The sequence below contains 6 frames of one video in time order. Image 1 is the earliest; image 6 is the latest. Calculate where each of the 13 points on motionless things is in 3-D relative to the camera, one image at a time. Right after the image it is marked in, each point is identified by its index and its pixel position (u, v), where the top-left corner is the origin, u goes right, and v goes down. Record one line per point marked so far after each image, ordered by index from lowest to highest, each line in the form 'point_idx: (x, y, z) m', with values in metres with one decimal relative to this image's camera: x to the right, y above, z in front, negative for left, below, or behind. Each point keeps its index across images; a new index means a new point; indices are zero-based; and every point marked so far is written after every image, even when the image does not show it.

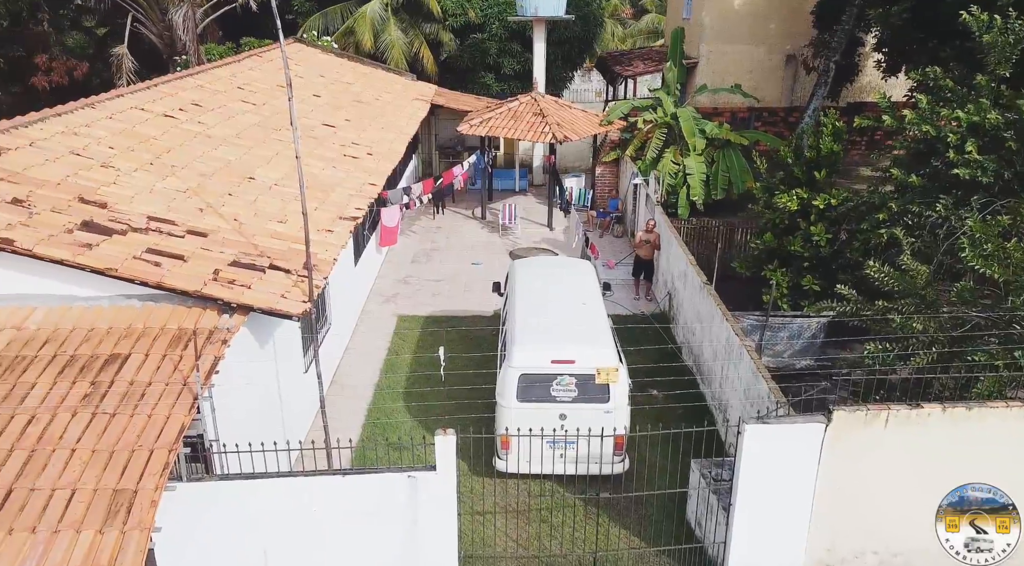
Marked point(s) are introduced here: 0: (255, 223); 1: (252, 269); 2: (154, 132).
0: (-3.2, +0.7, +10.0) m
1: (-2.8, +0.2, +8.7) m
2: (-5.4, +2.3, +12.2) m
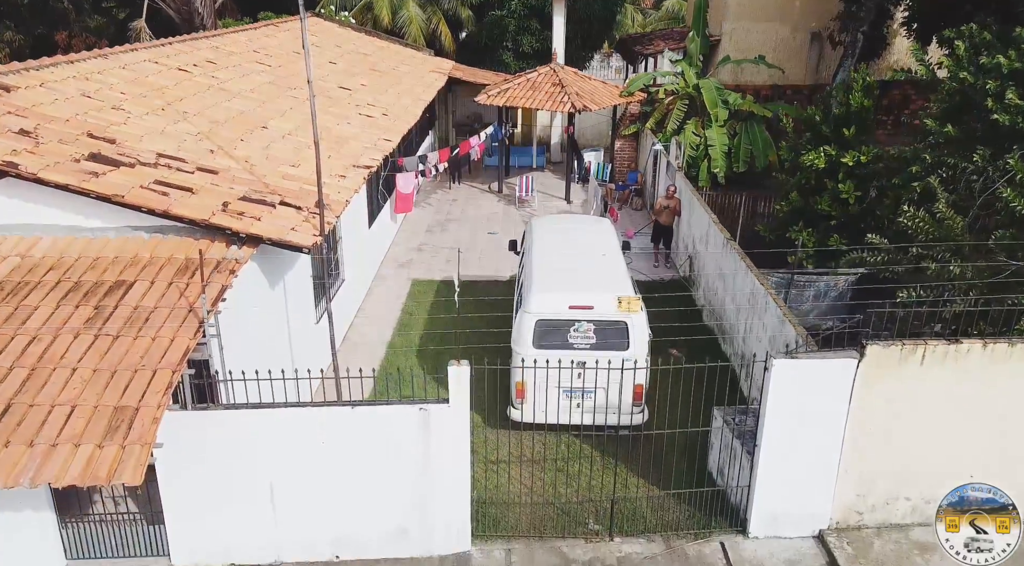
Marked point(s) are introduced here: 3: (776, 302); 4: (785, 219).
0: (-3.0, +1.4, +9.8) m
1: (-2.6, +0.8, +8.5) m
2: (-5.1, +3.0, +12.0) m
3: (+3.1, -0.2, +9.5) m
4: (+4.5, +1.0, +13.1) m
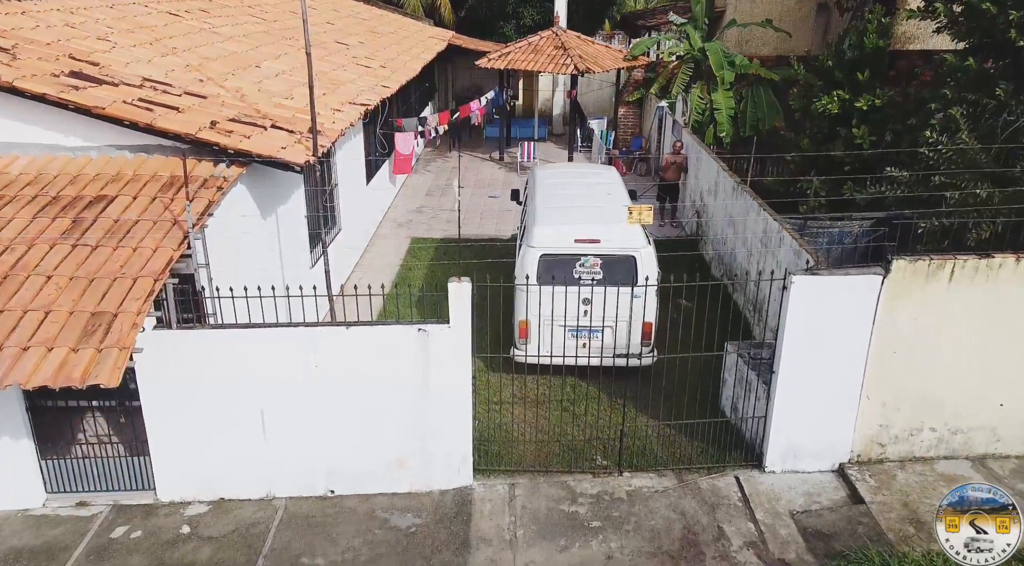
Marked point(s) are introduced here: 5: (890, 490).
0: (-2.9, +2.2, +9.4) m
1: (-2.6, +1.6, +8.1) m
2: (-5.1, +3.7, +11.6) m
3: (+3.1, +0.5, +9.1) m
4: (+4.5, +1.8, +12.7) m
5: (+3.3, -1.8, +7.0) m
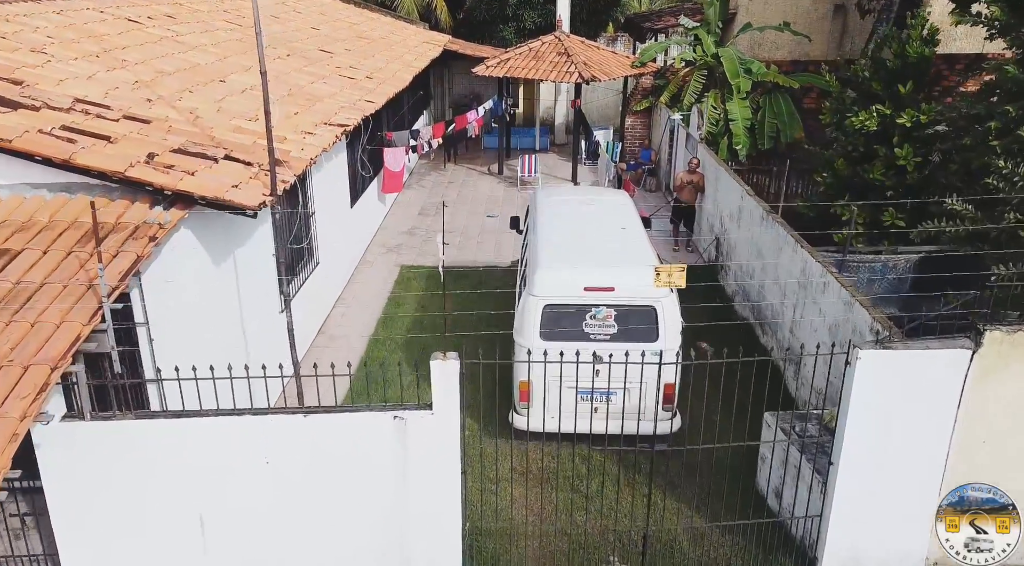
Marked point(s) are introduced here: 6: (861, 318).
0: (-3.0, +1.6, +8.1) m
1: (-2.6, +1.1, +6.8) m
2: (-5.1, +3.2, +10.2) m
3: (+3.1, 0.0, +7.8) m
4: (+4.5, +1.3, +11.3) m
5: (+3.3, -2.3, +5.7) m
6: (+3.1, -0.3, +7.1) m
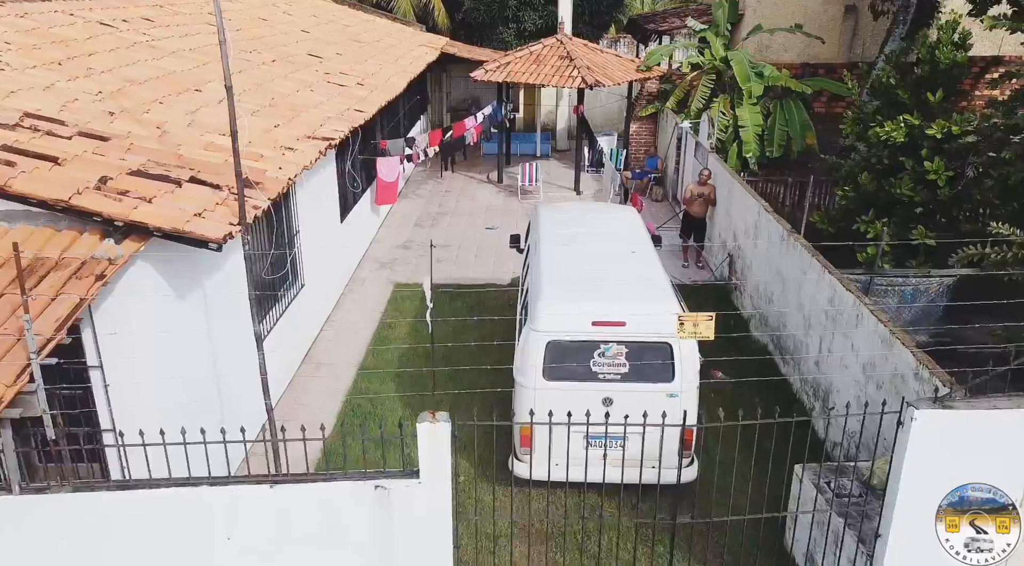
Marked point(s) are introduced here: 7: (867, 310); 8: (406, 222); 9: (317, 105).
0: (-3.0, +1.4, +7.3) m
1: (-2.6, +0.8, +6.0) m
2: (-5.1, +2.9, +9.5) m
3: (+3.1, -0.3, +7.0) m
4: (+4.5, +1.0, +10.6) m
5: (+3.3, -2.6, +4.9) m
6: (+3.1, -0.6, +6.4) m
7: (+3.2, -0.3, +7.2) m
8: (-2.0, +1.2, +15.5) m
9: (-2.4, +2.2, +10.0) m
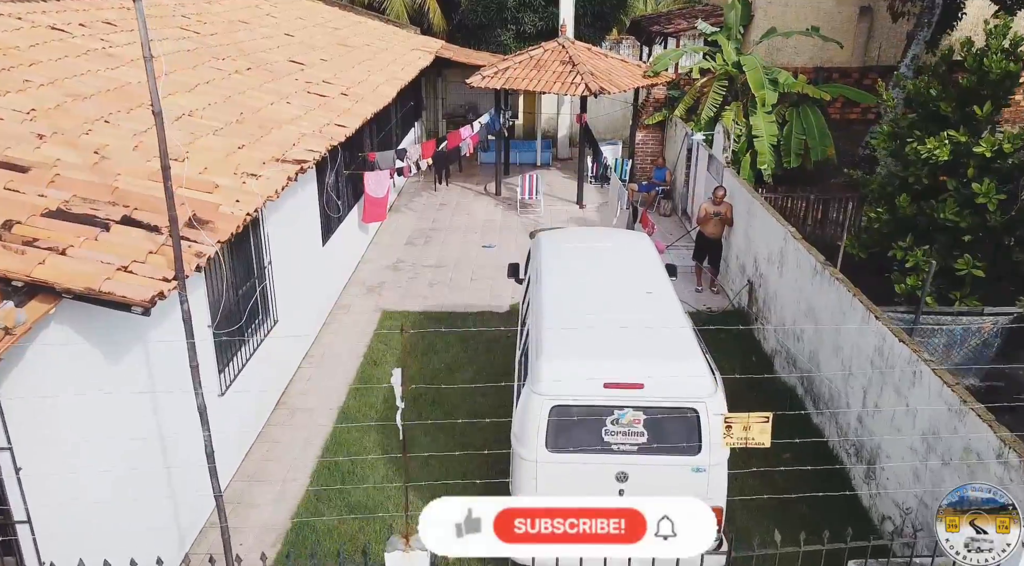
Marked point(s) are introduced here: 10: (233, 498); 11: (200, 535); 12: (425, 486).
0: (-3.0, +1.0, +6.3) m
1: (-2.6, +0.4, +5.0) m
2: (-5.1, +2.5, +8.4) m
3: (+3.1, -0.7, +6.0) m
4: (+4.5, +0.6, +9.5) m
5: (+3.3, -3.0, +3.9) m
6: (+3.1, -1.0, +5.3) m
7: (+3.2, -0.7, +6.2) m
8: (-2.1, +0.8, +14.4) m
9: (-2.5, +1.8, +9.0) m
10: (-2.5, -1.9, +7.2) m
11: (-2.5, -2.0, +6.6) m
12: (-0.8, -1.9, +7.3) m
